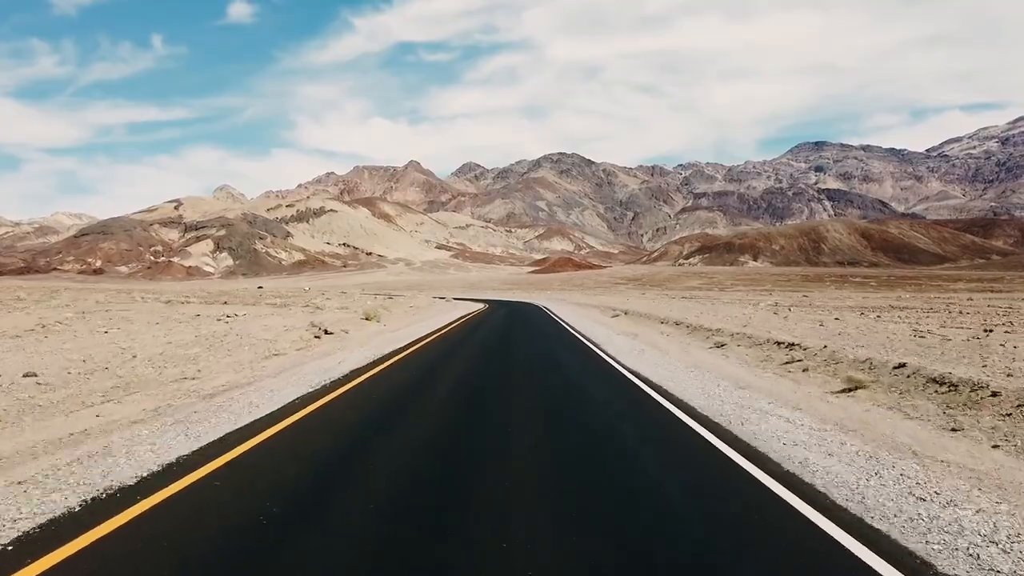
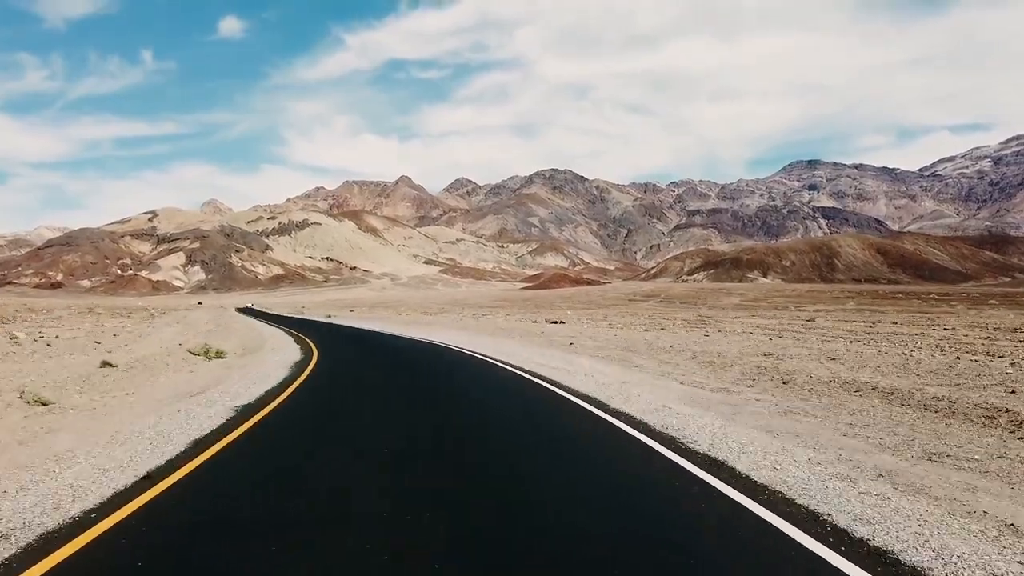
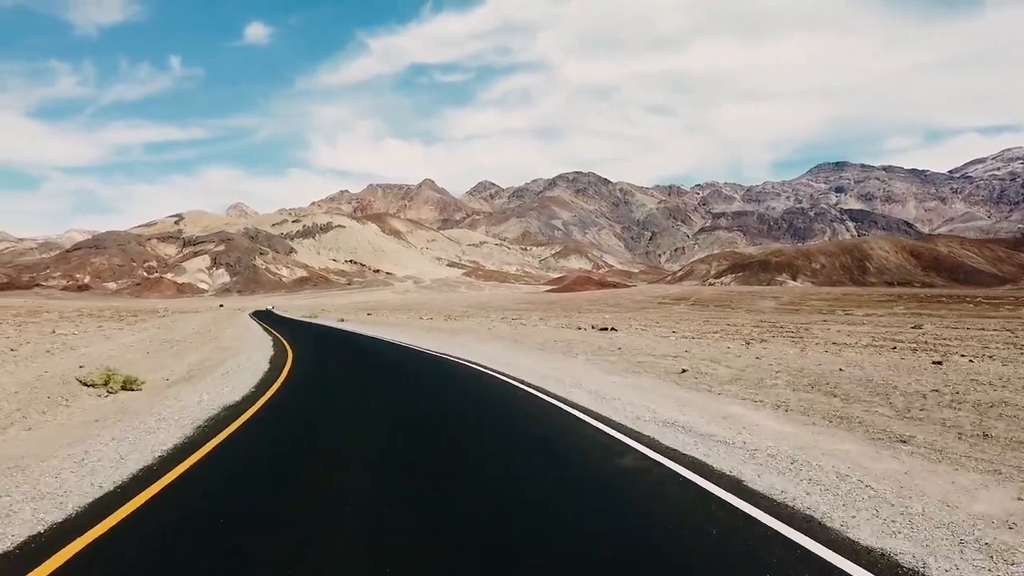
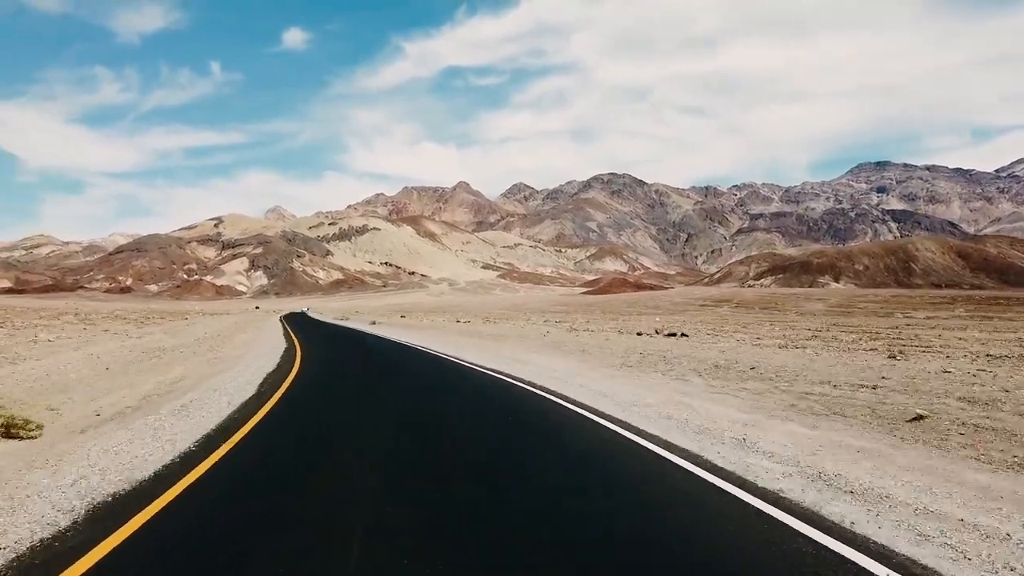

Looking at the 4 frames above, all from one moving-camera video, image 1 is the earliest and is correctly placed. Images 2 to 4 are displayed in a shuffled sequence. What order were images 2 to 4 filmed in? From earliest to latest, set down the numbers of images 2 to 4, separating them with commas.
2, 3, 4
